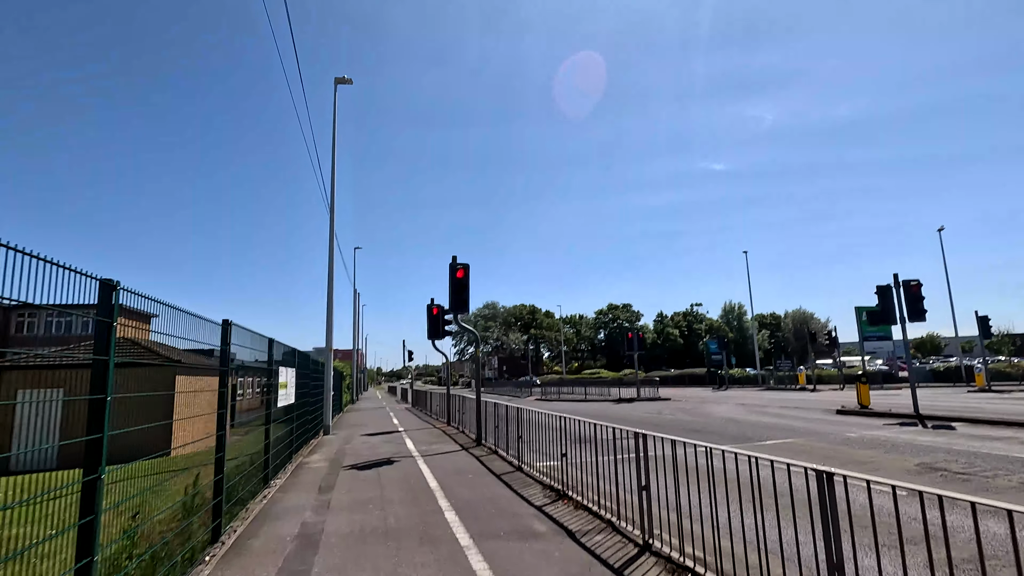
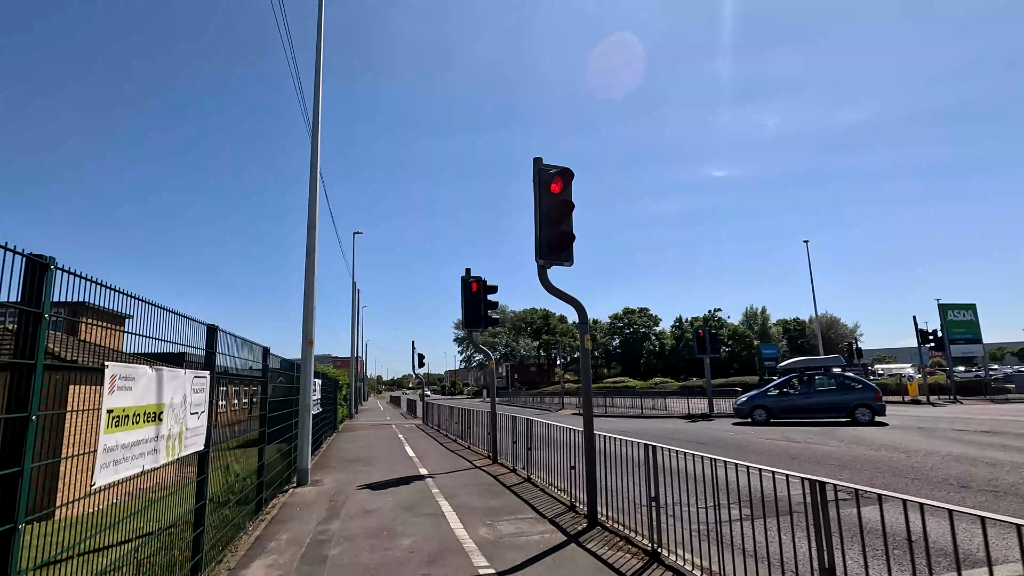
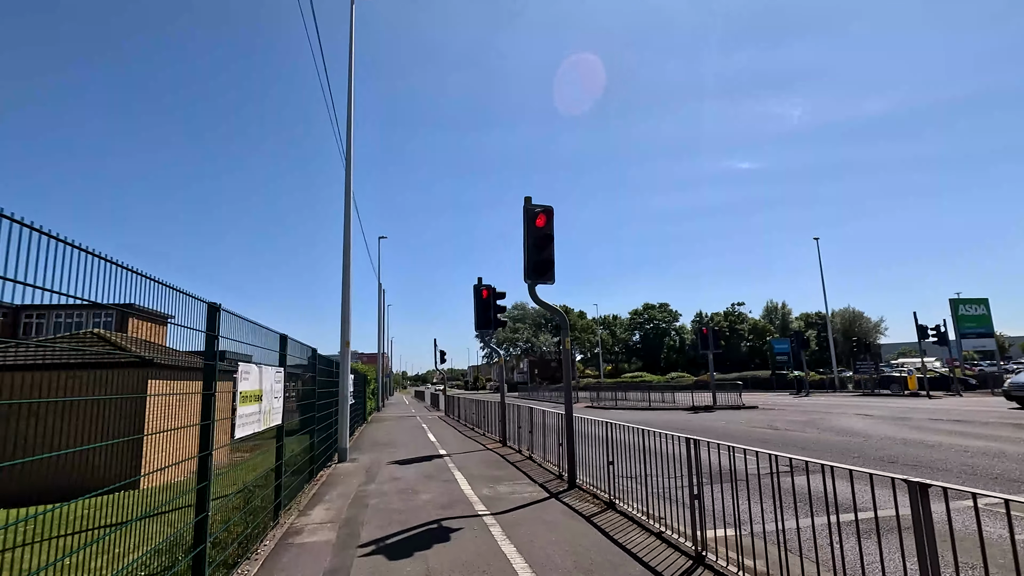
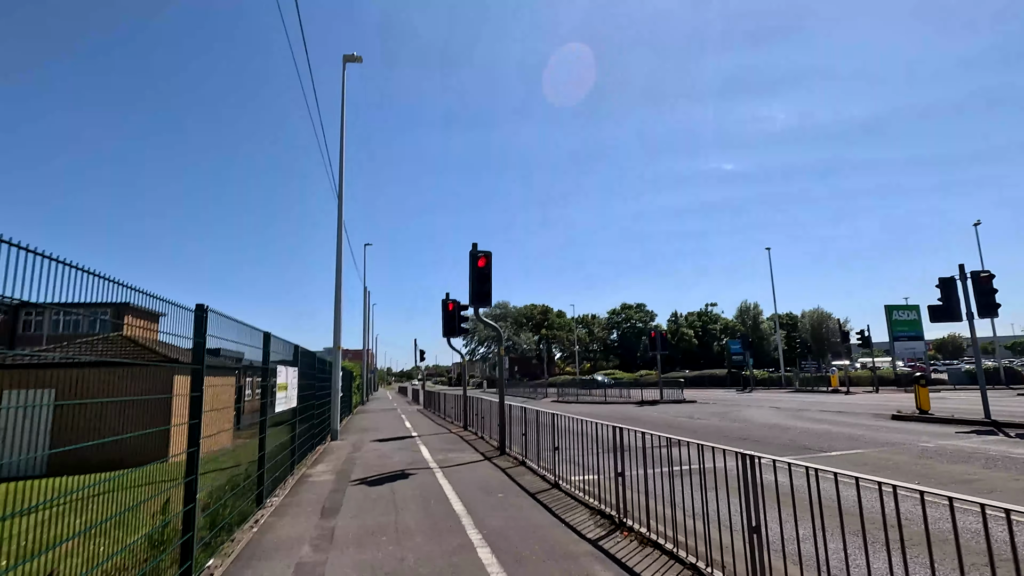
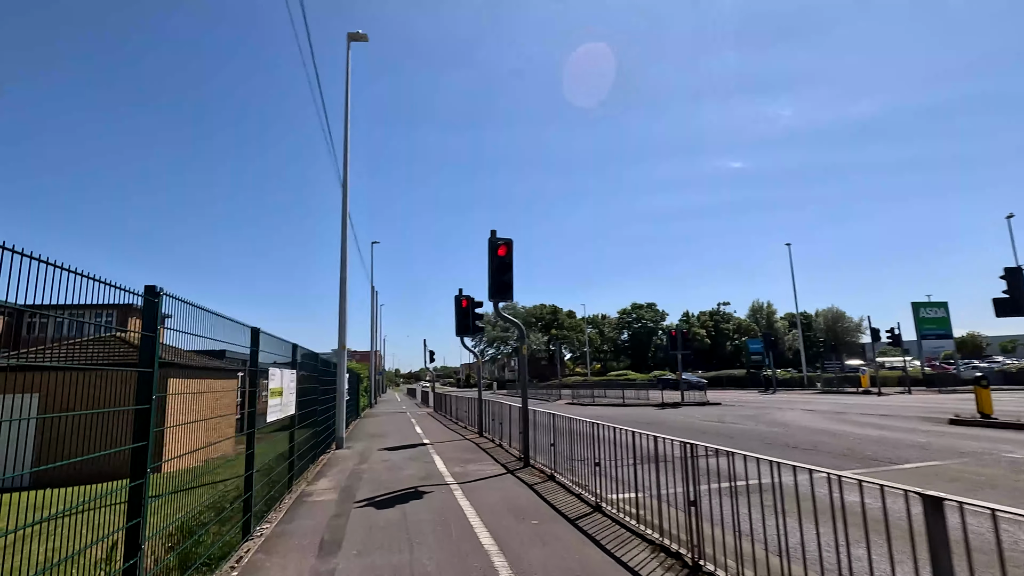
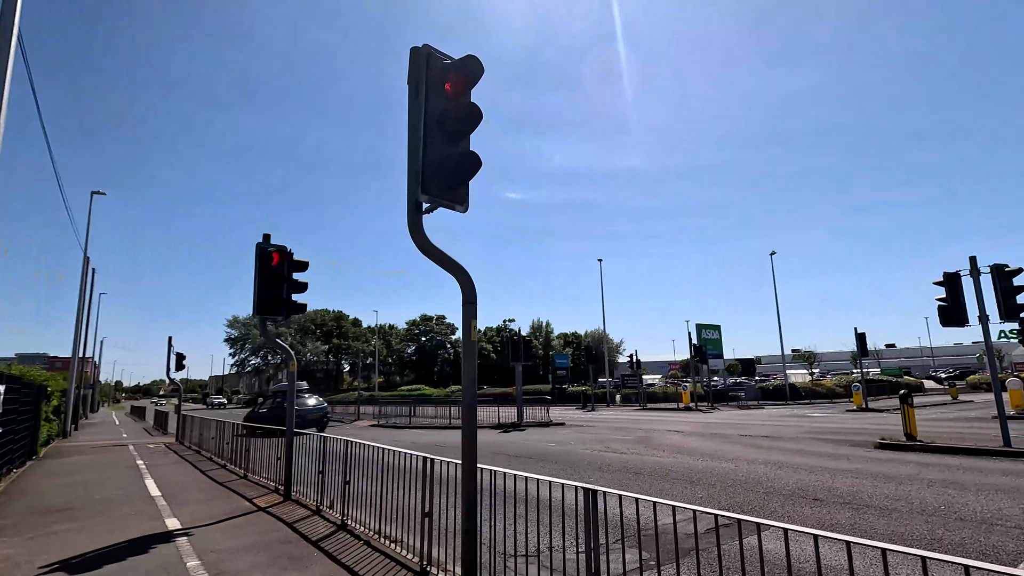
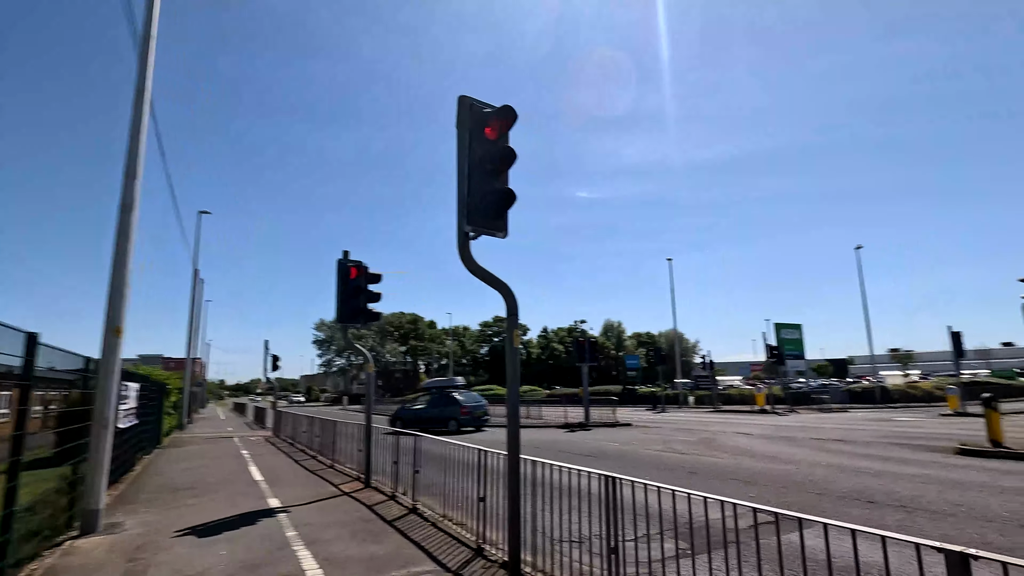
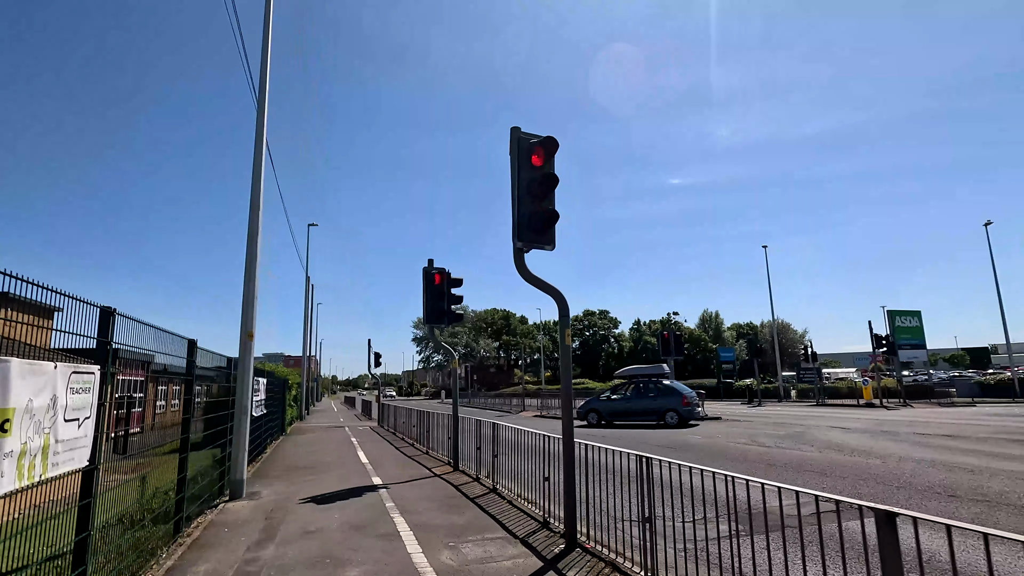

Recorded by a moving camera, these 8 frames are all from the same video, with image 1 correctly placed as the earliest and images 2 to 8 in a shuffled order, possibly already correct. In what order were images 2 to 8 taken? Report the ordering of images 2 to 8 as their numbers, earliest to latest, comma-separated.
4, 5, 3, 2, 8, 7, 6
